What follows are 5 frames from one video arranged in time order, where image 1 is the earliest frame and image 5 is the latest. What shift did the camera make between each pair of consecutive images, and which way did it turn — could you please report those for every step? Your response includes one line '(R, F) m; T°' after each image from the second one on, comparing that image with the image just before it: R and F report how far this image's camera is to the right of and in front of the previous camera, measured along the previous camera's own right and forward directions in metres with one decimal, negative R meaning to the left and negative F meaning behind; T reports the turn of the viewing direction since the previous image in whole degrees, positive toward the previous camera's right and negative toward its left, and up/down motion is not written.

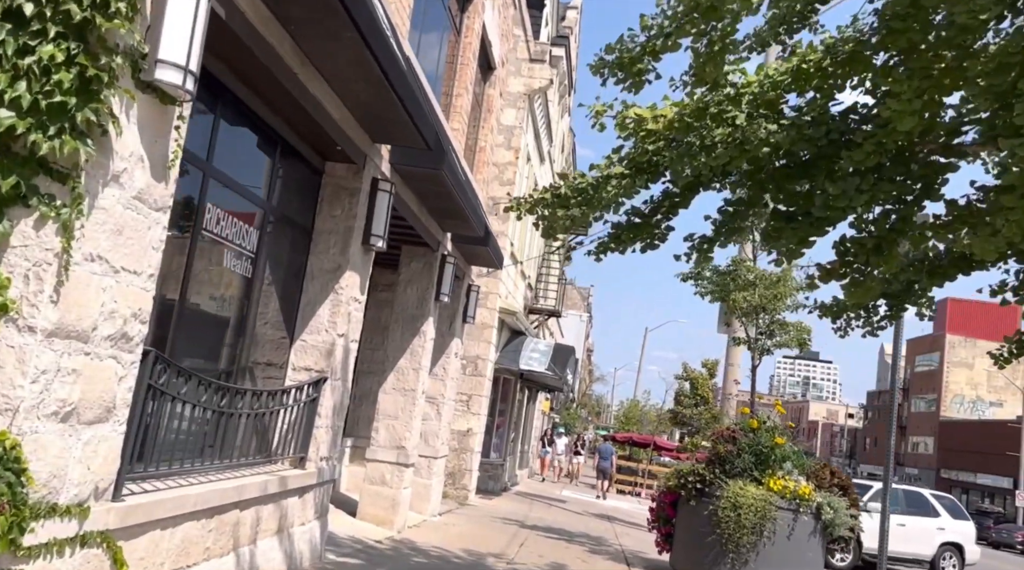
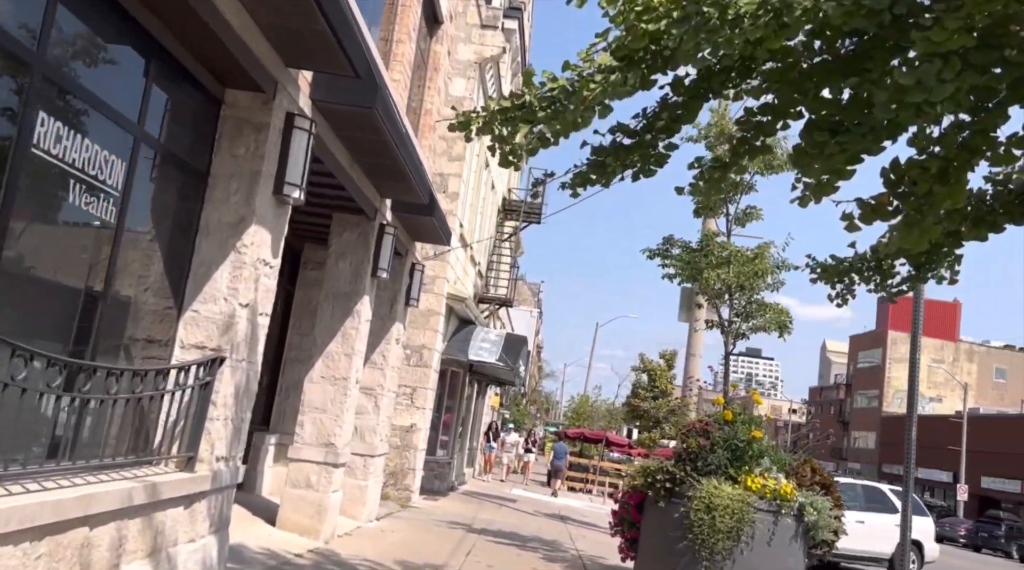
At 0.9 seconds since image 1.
(0.0, +1.4) m; +3°
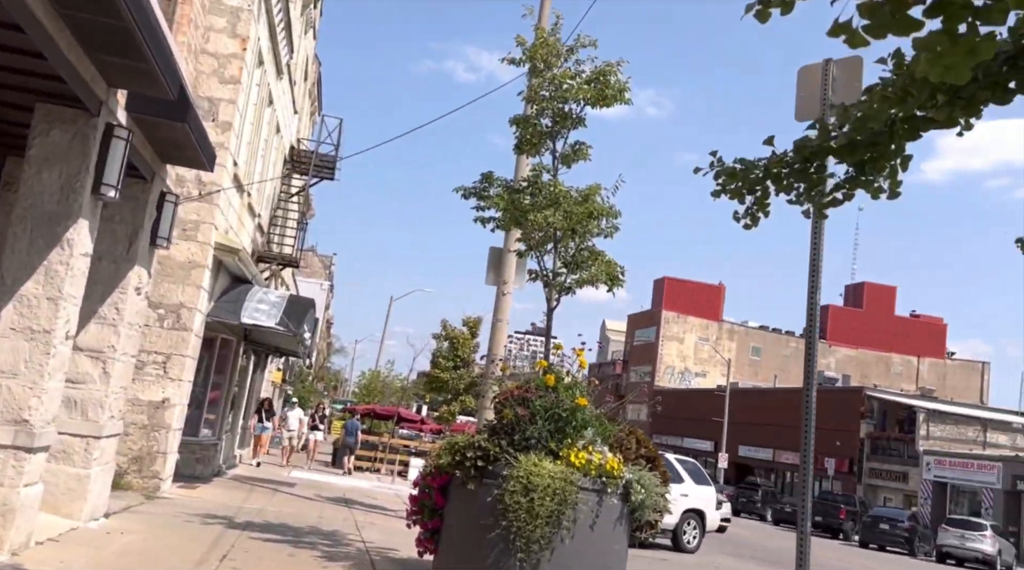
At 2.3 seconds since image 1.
(+0.1, +2.0) m; +12°
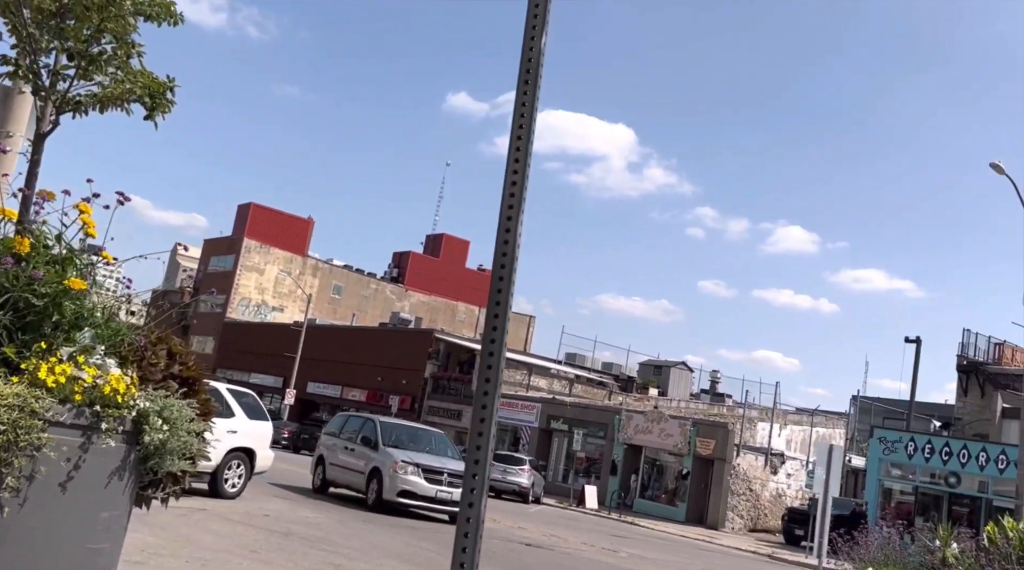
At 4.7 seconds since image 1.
(+0.6, +3.0) m; +24°
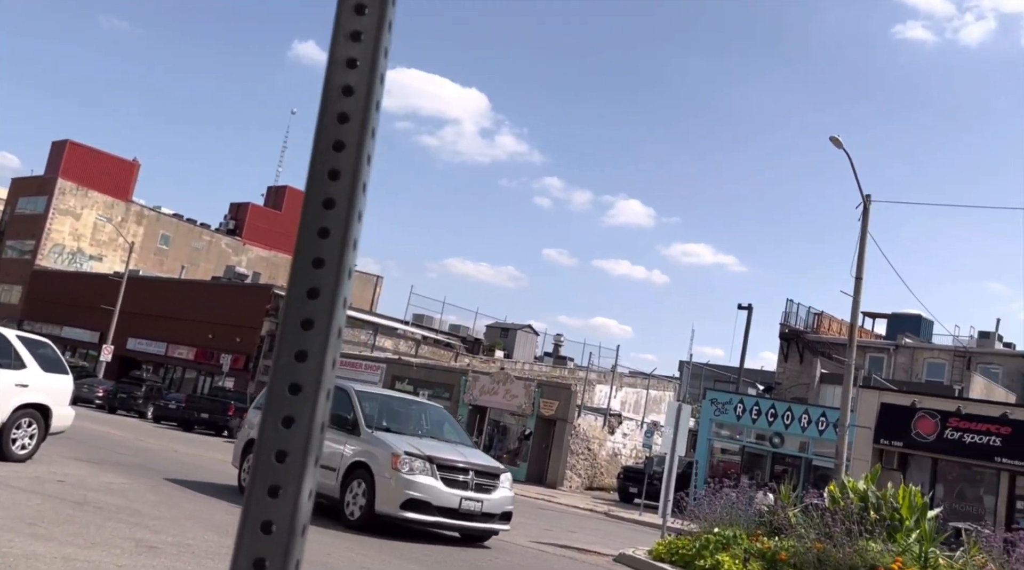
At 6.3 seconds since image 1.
(+0.1, +1.1) m; +9°
